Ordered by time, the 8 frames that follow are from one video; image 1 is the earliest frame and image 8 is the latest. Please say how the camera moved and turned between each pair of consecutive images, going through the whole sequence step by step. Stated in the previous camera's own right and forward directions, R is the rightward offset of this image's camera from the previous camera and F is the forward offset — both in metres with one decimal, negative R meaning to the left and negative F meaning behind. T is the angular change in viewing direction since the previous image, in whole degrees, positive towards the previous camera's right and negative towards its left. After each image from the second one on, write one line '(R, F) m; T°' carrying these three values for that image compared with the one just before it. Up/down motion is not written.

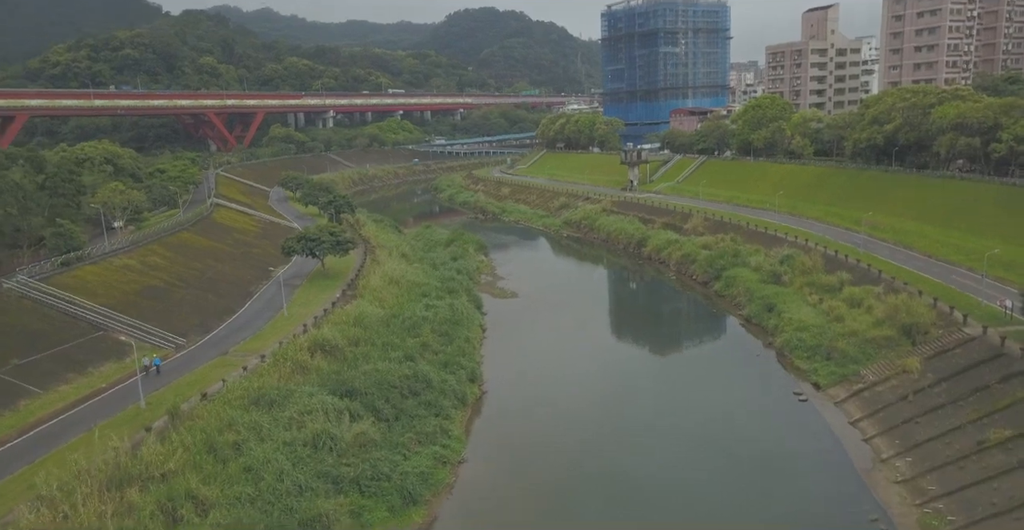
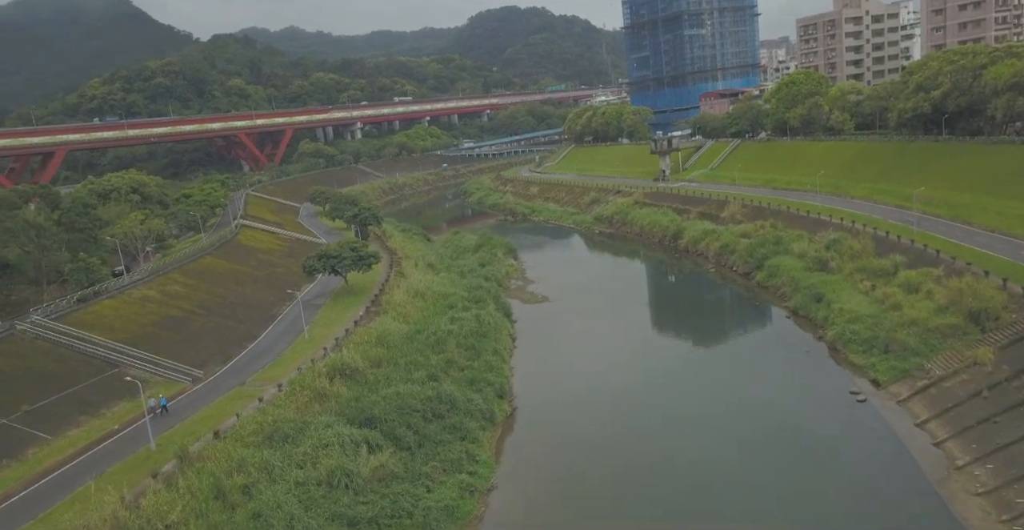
(+0.6, +1.6) m; -3°
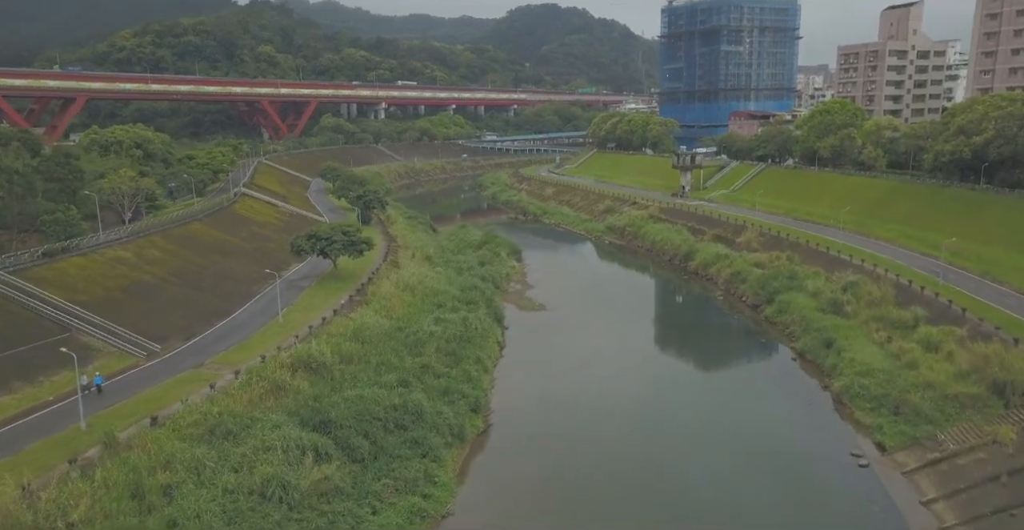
(+0.6, +1.8) m; -1°
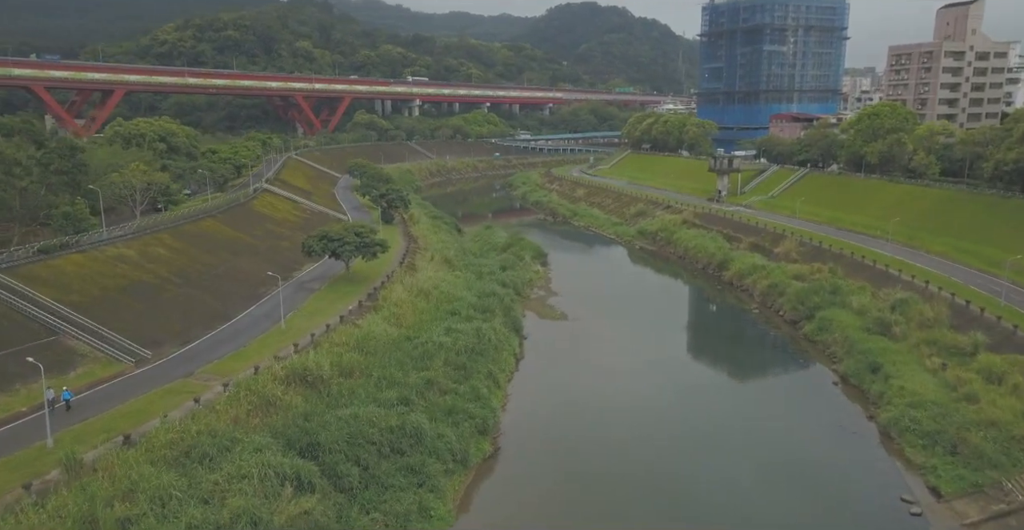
(+0.5, +1.9) m; -3°
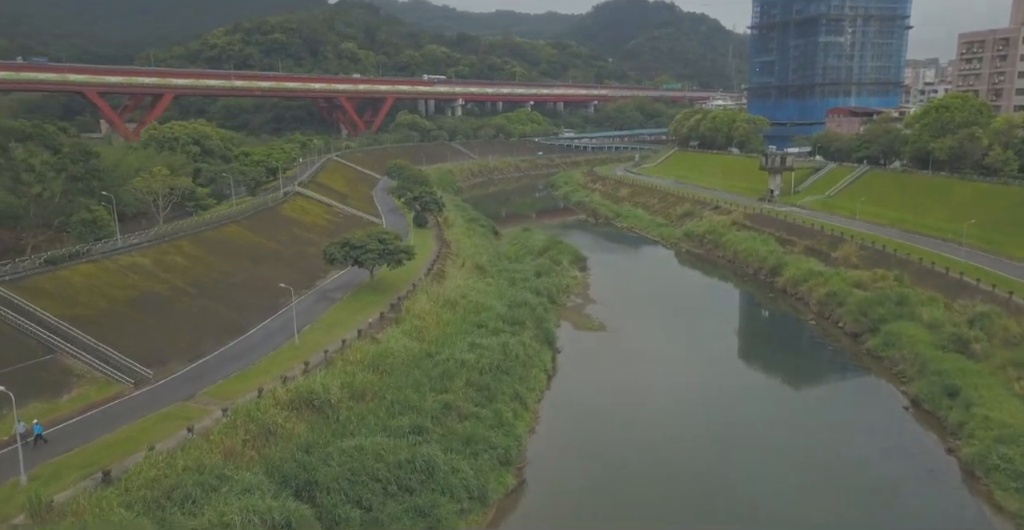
(+0.6, +2.1) m; -4°
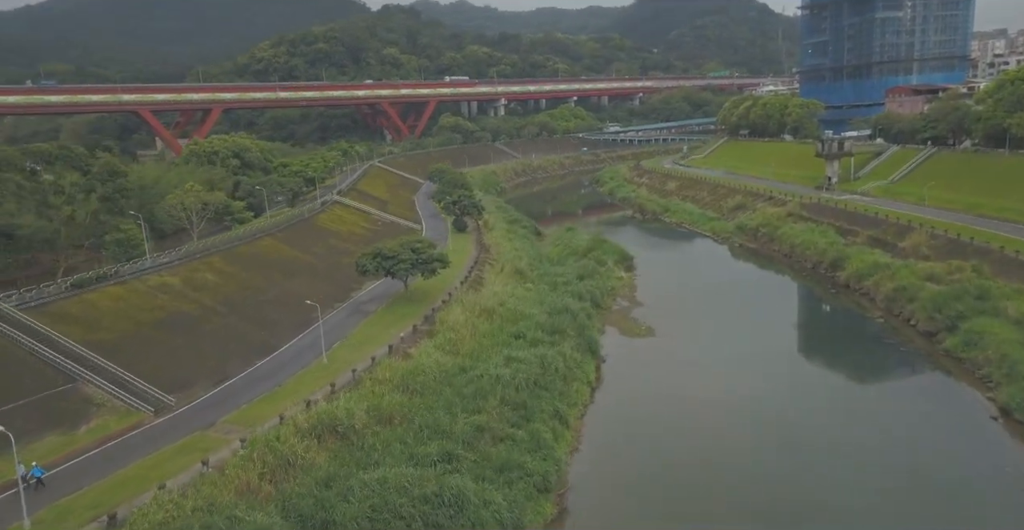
(+0.5, +1.5) m; -4°
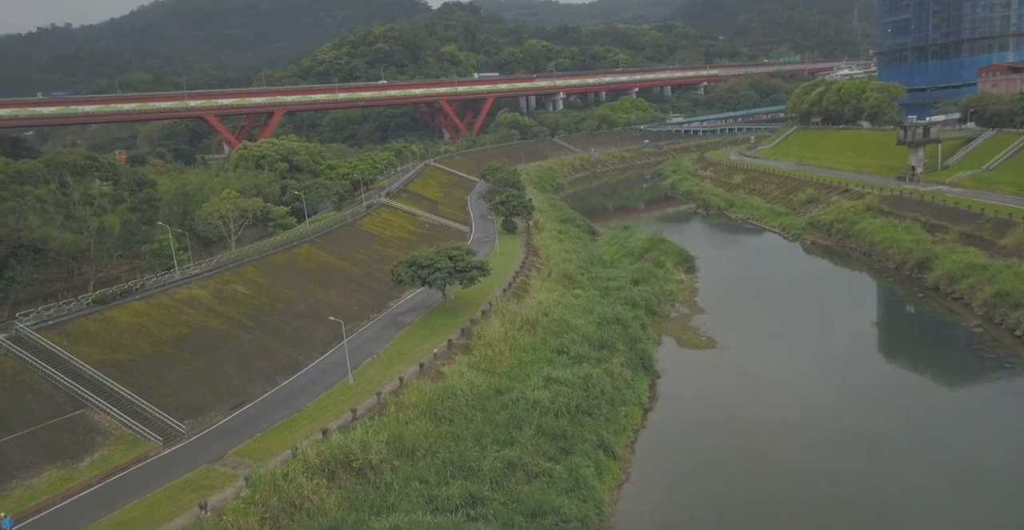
(+0.7, +2.2) m; -5°
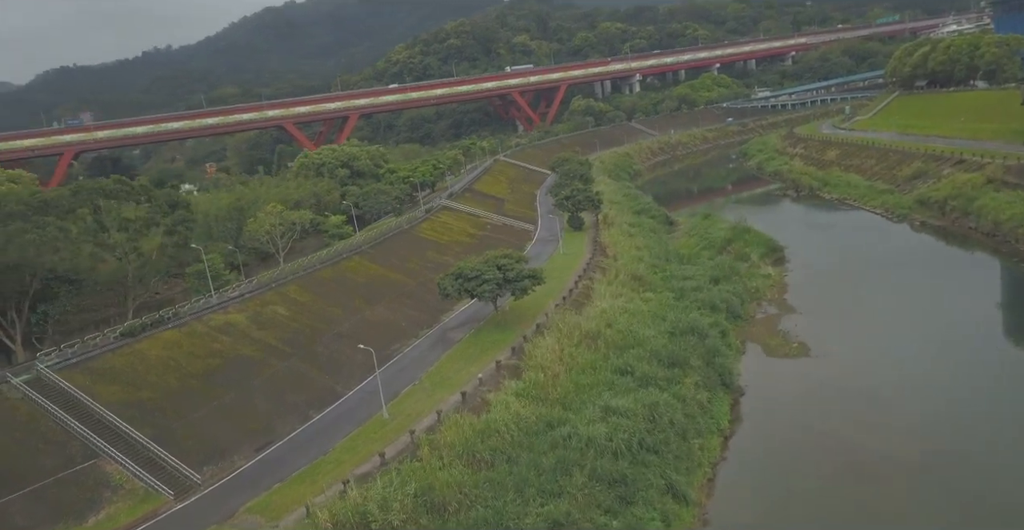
(+1.0, +2.8) m; -7°
